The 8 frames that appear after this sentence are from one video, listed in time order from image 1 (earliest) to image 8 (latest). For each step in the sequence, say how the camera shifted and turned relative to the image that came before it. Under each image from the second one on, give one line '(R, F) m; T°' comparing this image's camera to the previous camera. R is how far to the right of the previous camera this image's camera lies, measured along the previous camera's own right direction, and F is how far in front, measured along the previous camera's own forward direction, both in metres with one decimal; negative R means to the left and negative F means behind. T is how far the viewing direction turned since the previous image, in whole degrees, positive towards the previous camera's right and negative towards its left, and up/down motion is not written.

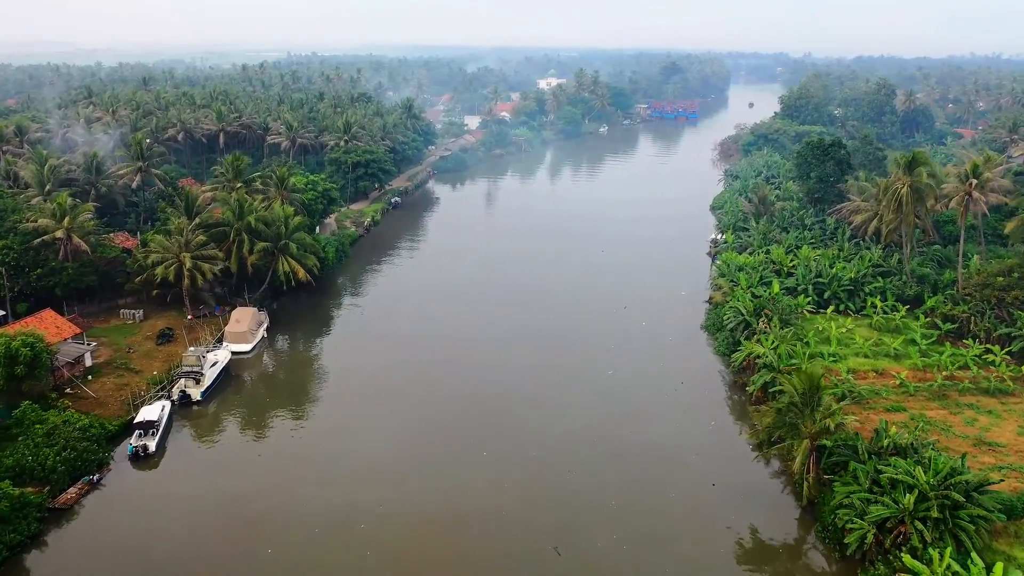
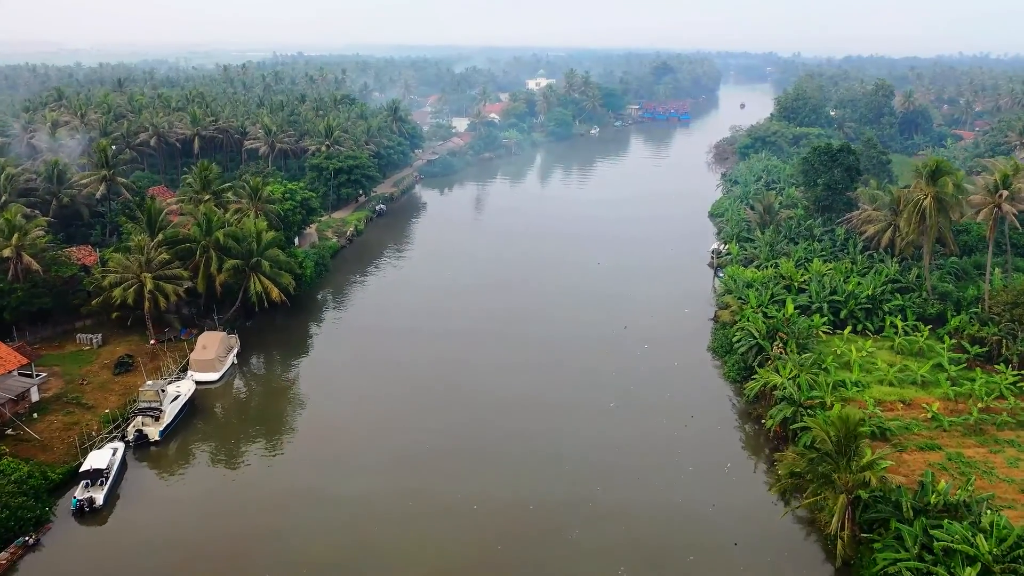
(-0.1, +2.1) m; +1°
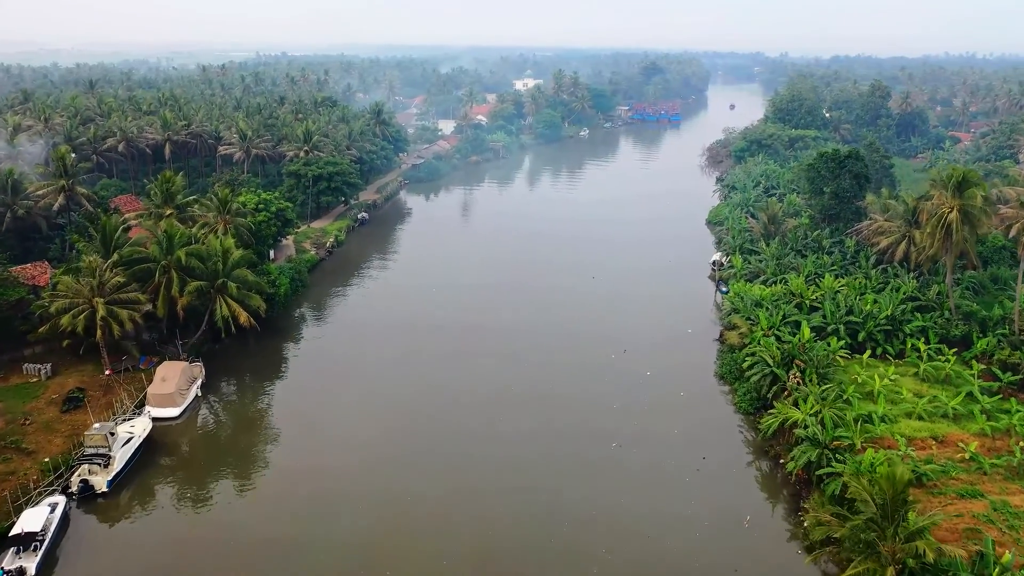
(-0.1, +2.1) m; +1°
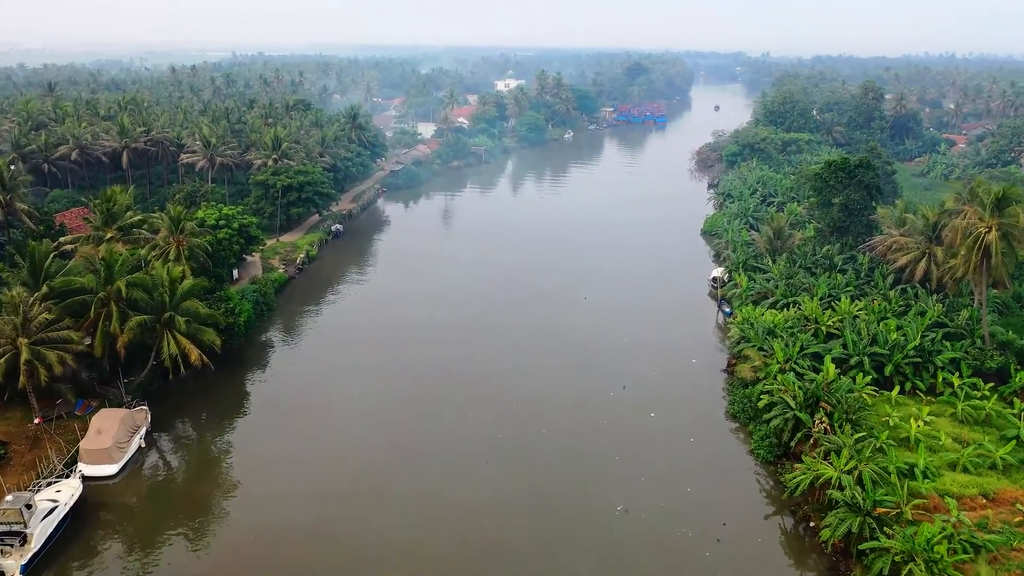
(-0.1, +2.6) m; +1°
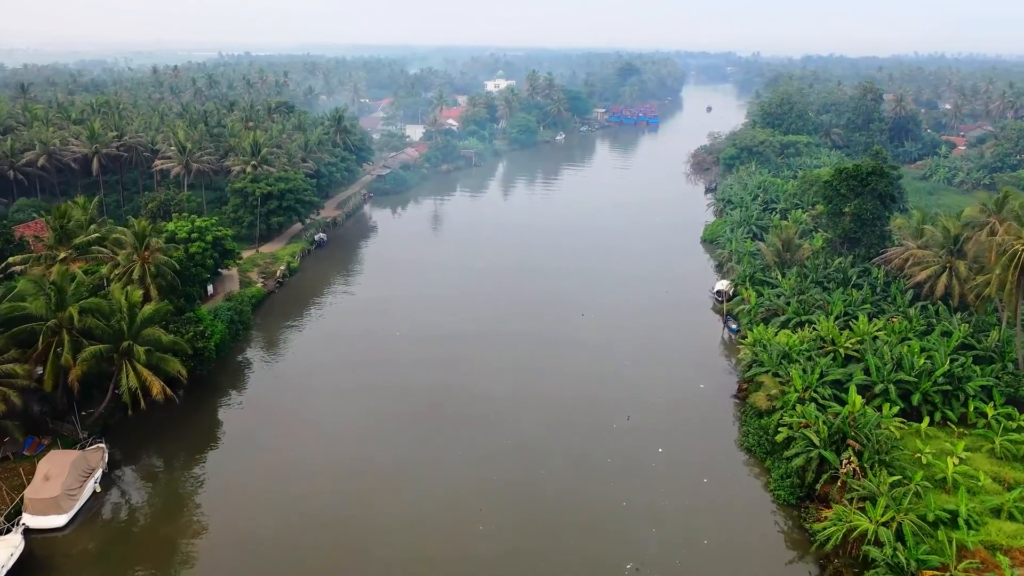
(-0.1, +1.8) m; +1°
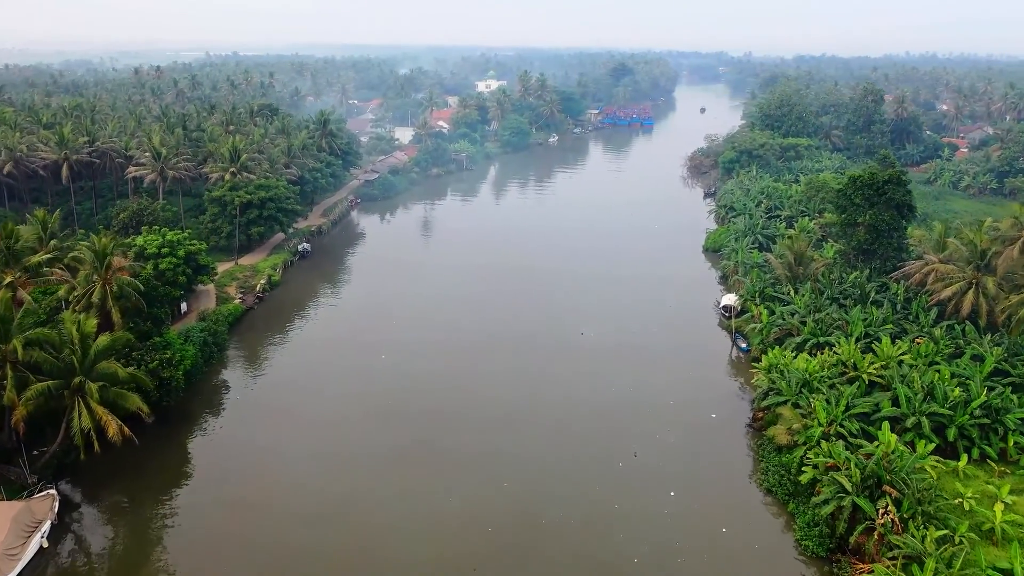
(-0.1, +1.8) m; +1°
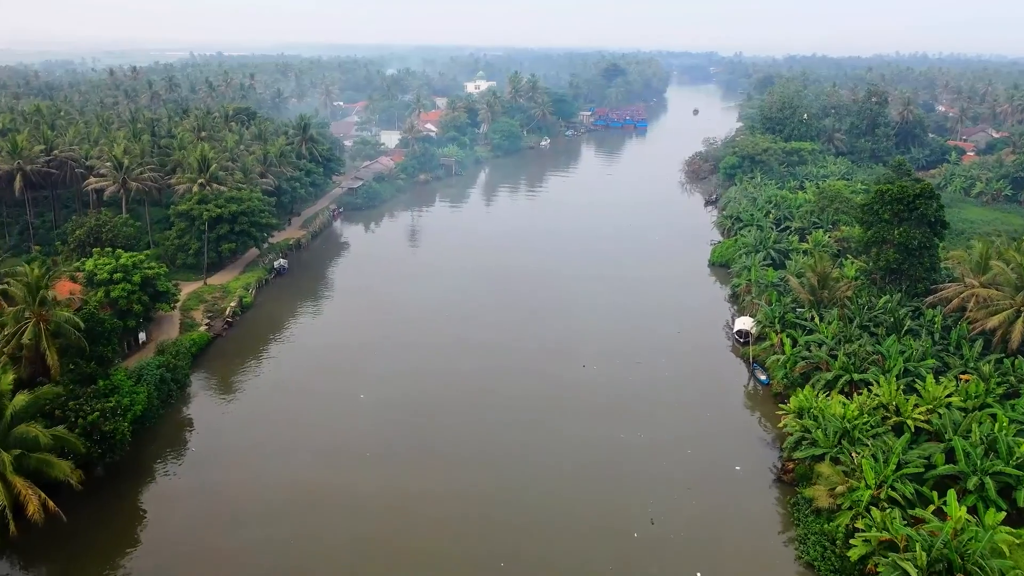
(-0.1, +2.6) m; +1°
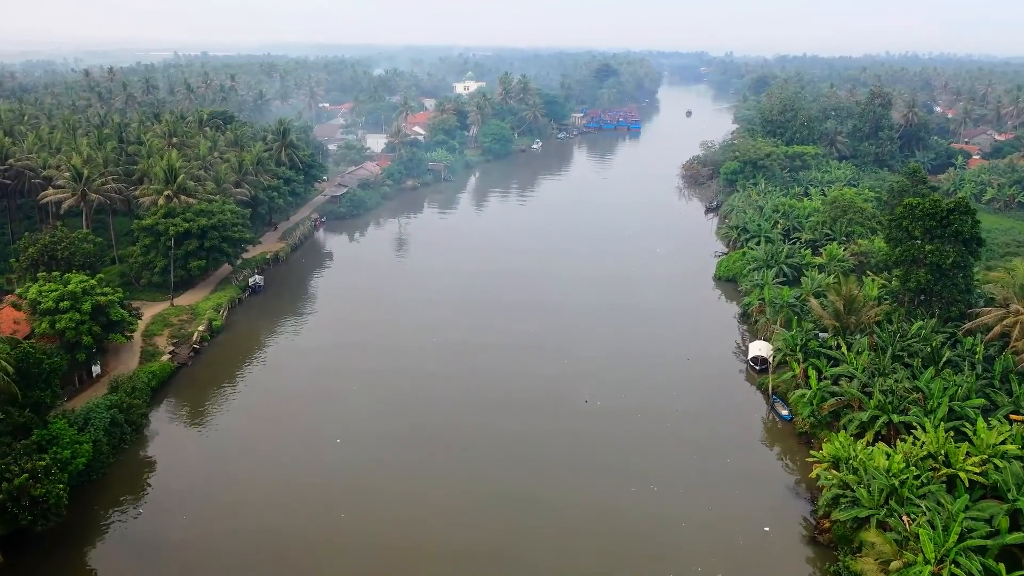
(-0.1, +2.3) m; +1°
